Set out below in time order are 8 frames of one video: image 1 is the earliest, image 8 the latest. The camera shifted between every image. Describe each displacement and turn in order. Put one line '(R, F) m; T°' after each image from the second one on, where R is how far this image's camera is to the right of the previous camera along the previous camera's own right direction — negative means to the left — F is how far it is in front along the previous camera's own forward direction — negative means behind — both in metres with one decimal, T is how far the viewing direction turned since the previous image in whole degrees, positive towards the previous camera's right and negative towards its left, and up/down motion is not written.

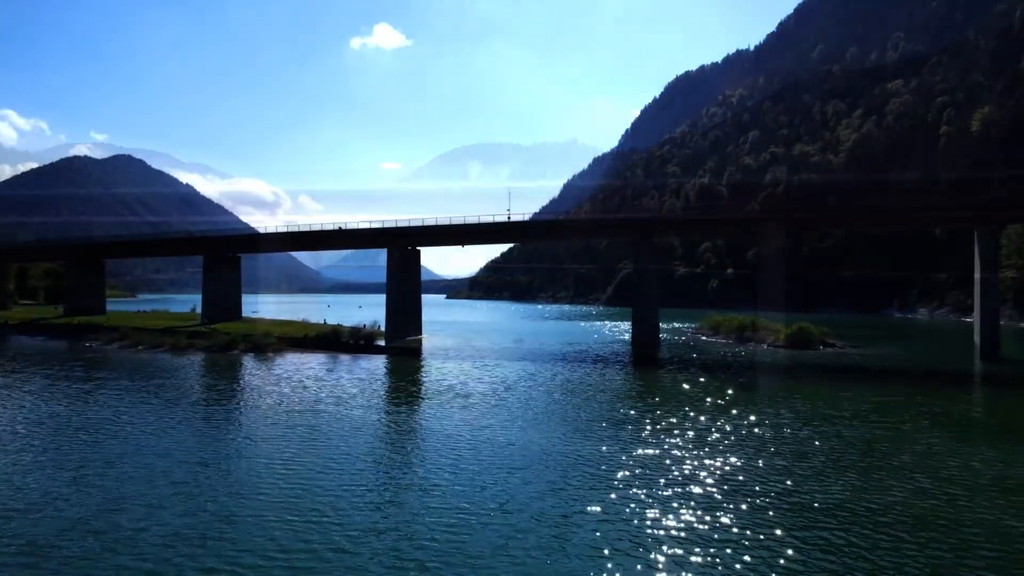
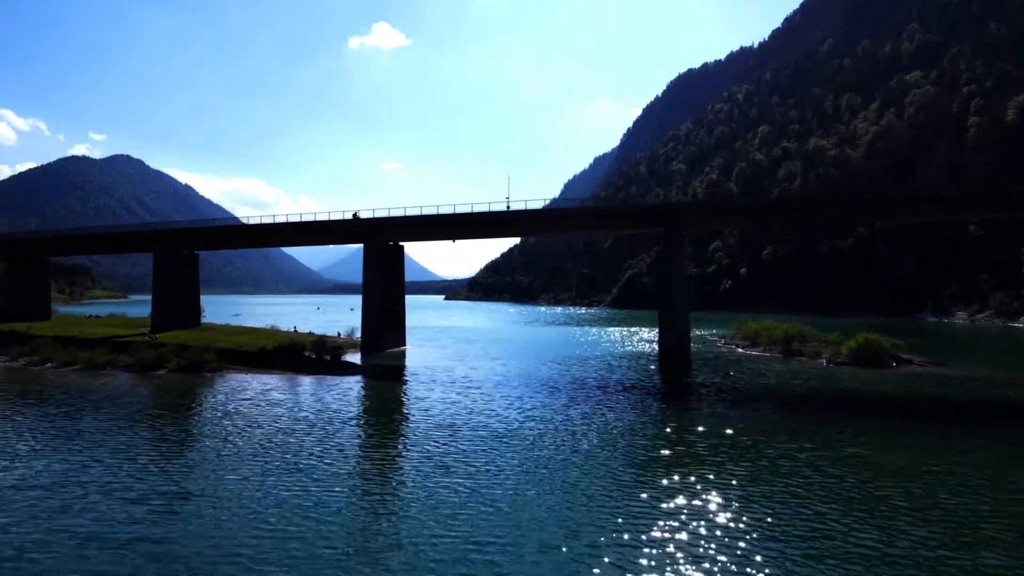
(-0.1, +11.1) m; 0°
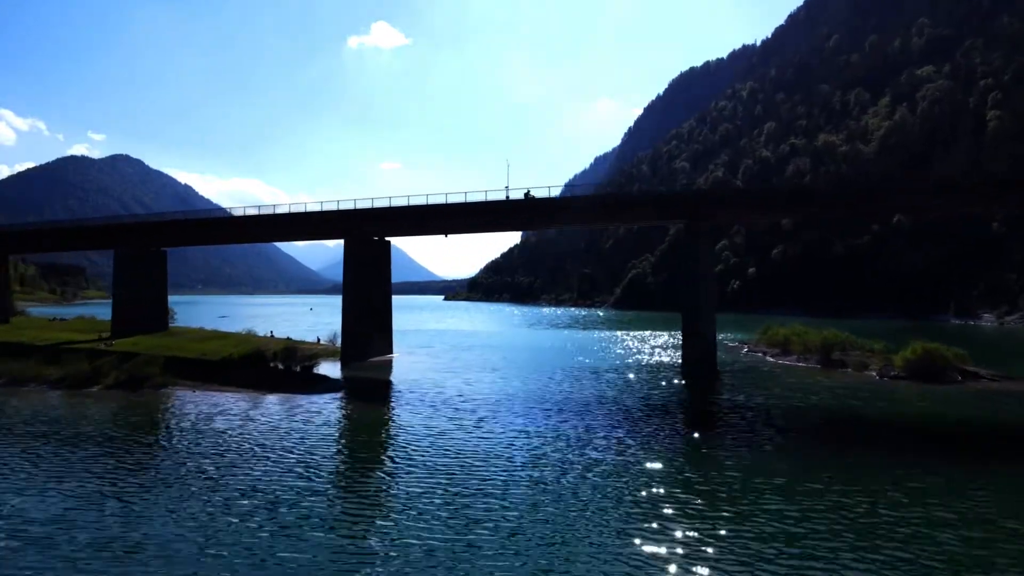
(0.0, +6.8) m; 0°
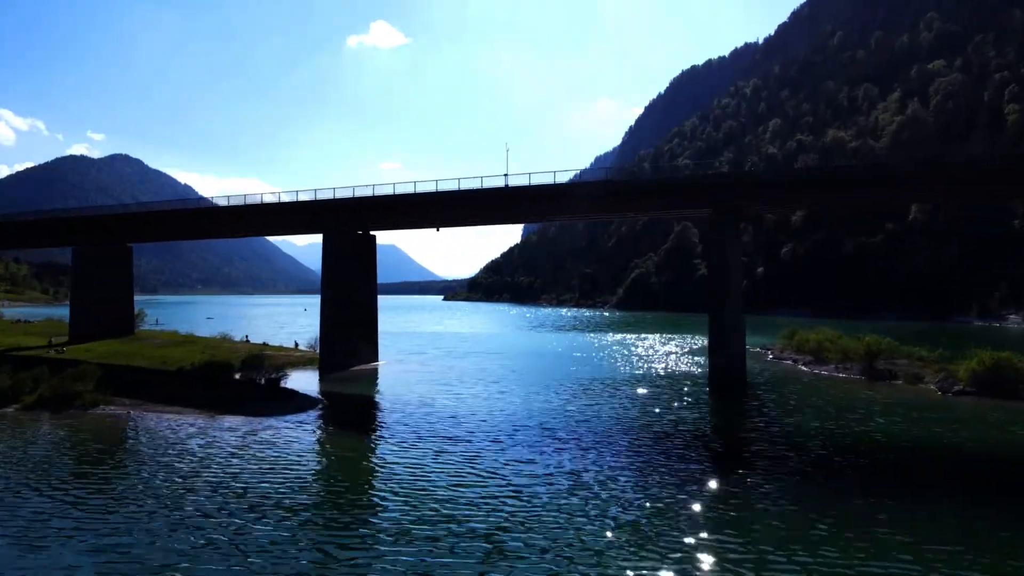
(0.0, +5.9) m; 0°
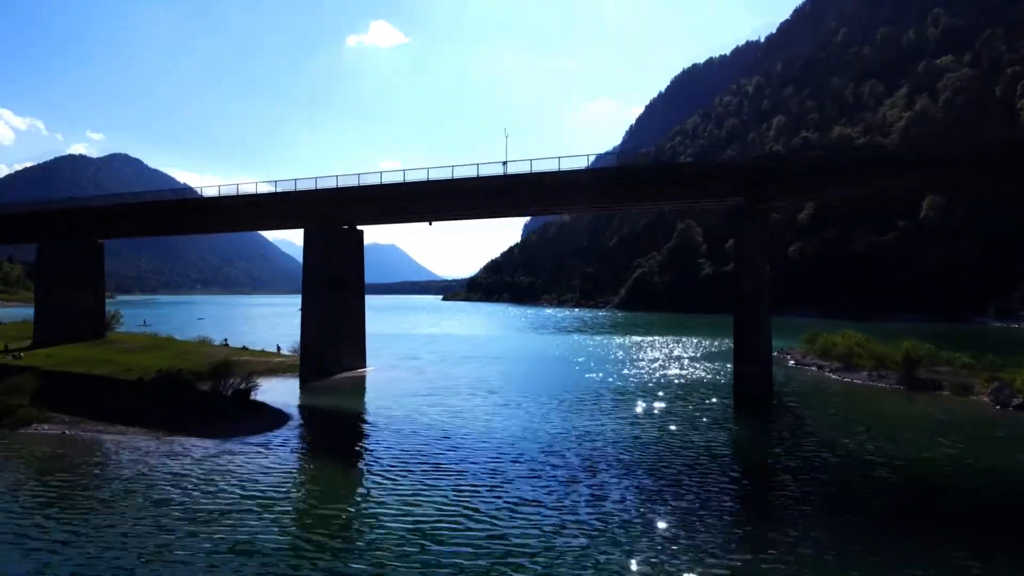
(0.0, +4.2) m; 0°
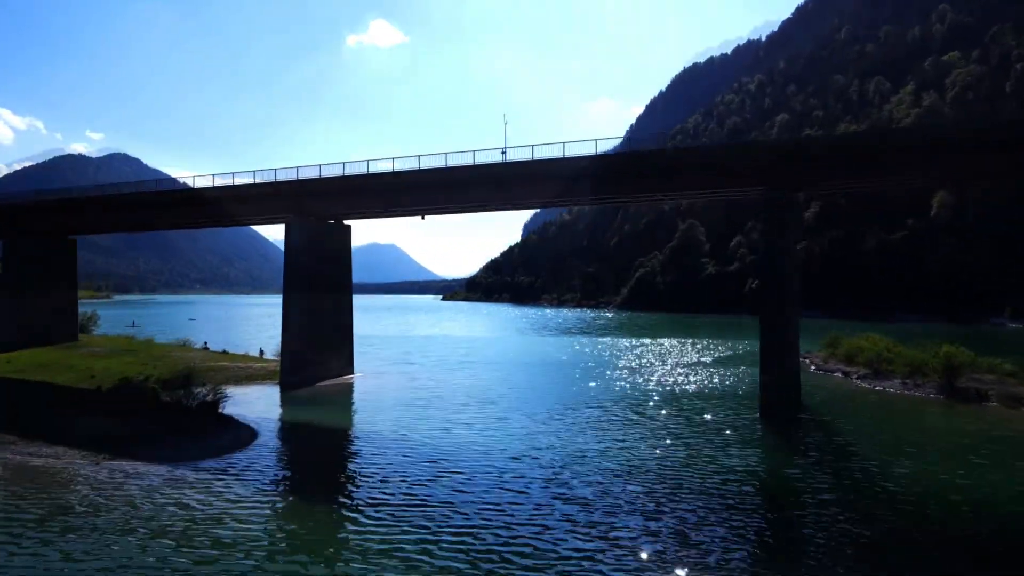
(0.0, +3.5) m; 0°
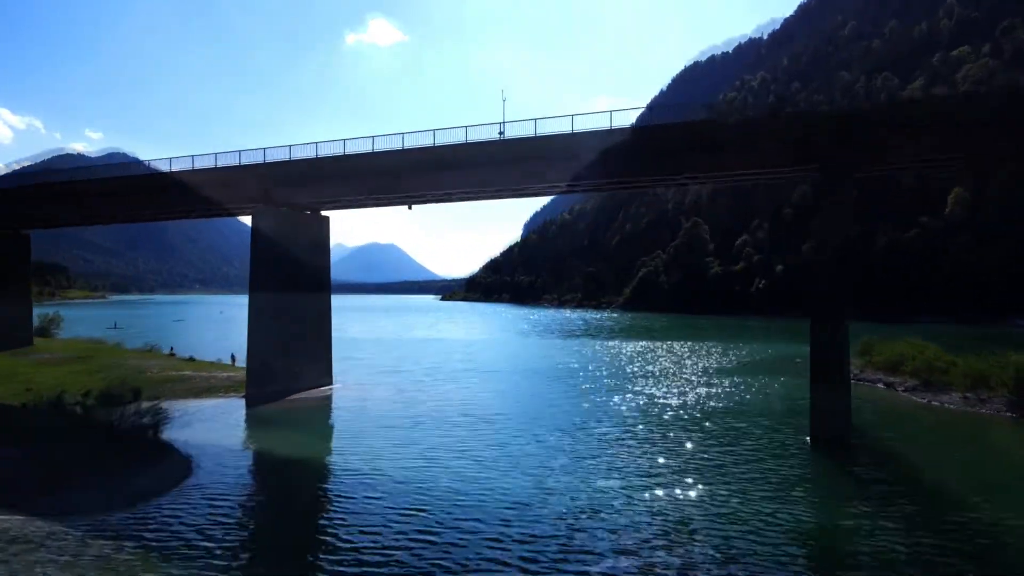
(0.0, +4.9) m; 0°
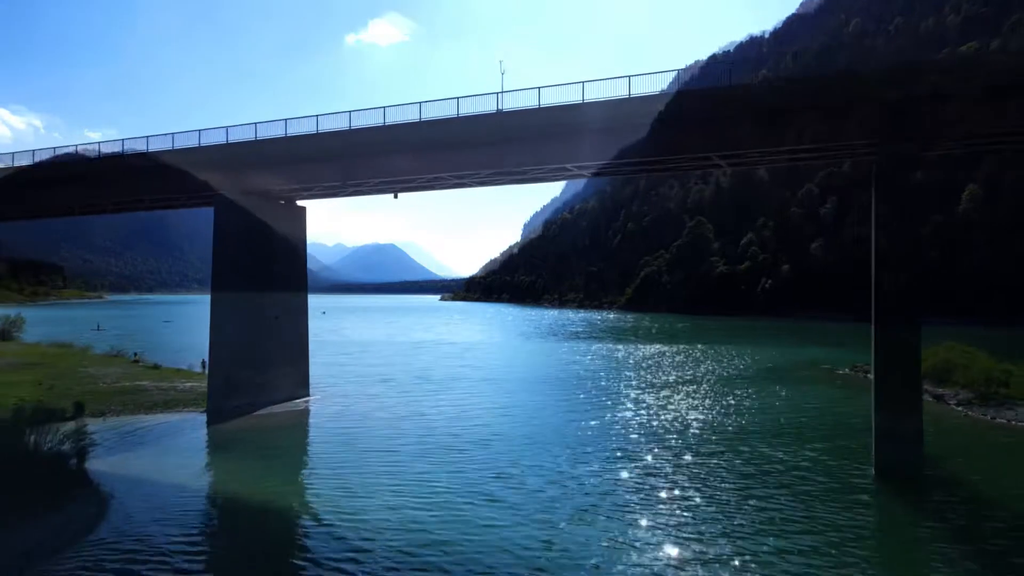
(0.0, +4.1) m; 0°
